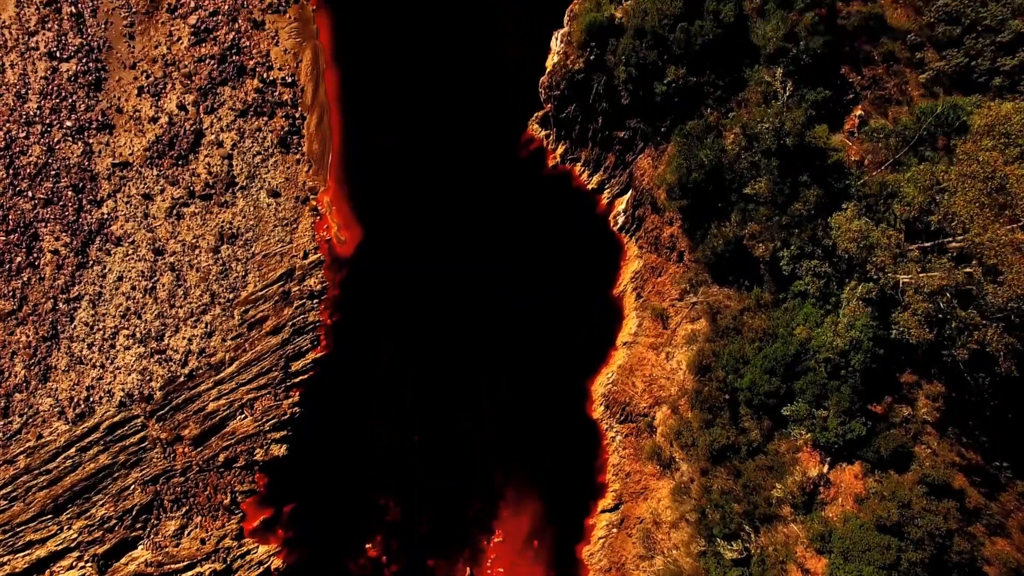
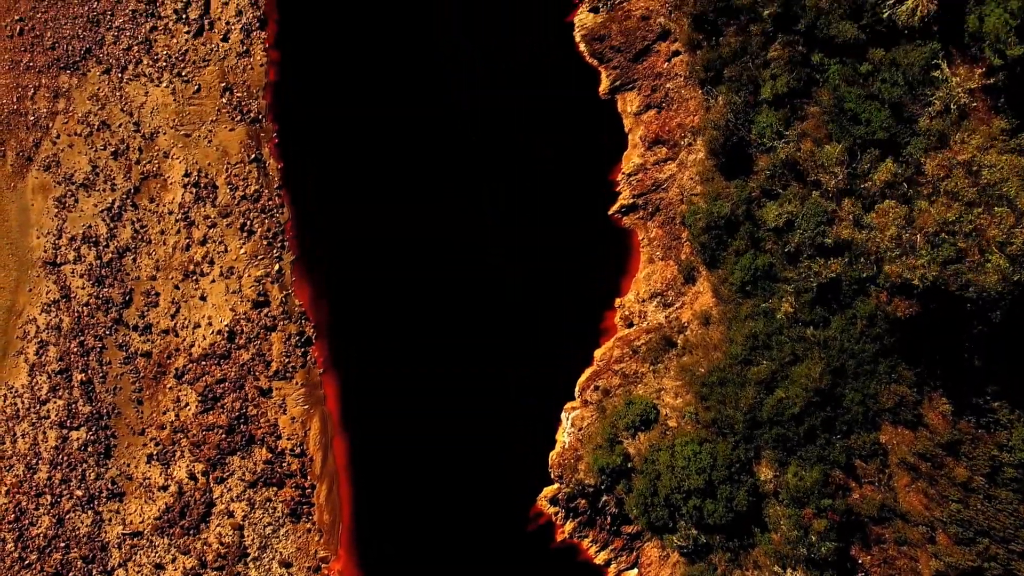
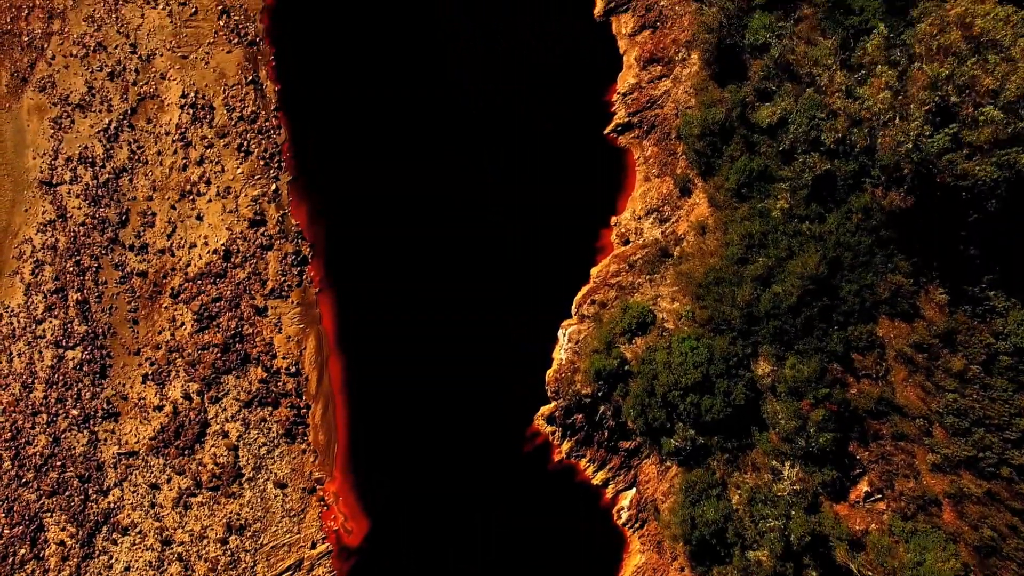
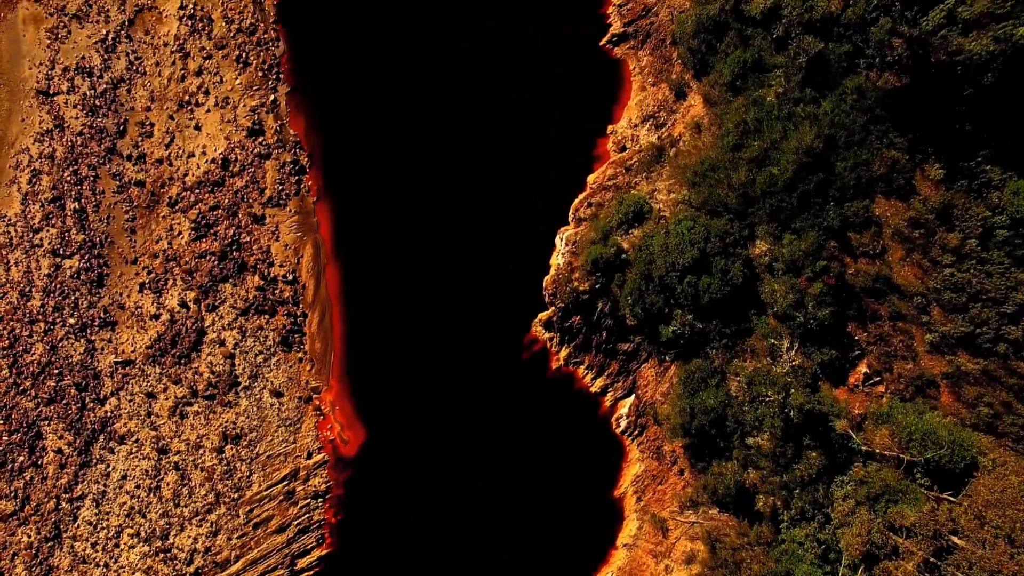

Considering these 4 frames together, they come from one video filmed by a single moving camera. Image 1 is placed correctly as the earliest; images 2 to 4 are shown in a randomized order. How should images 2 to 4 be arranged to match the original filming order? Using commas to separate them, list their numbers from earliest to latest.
4, 3, 2
